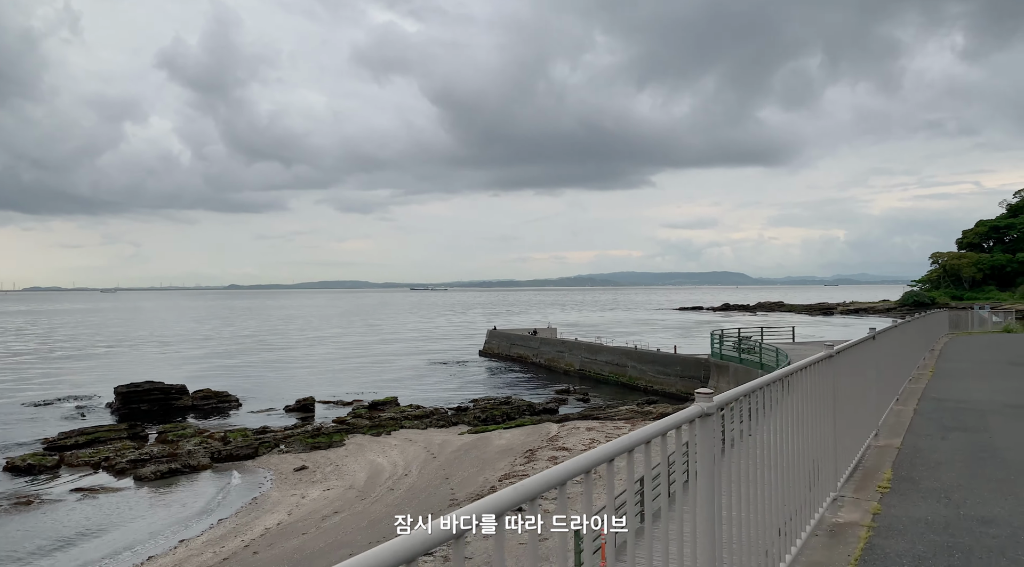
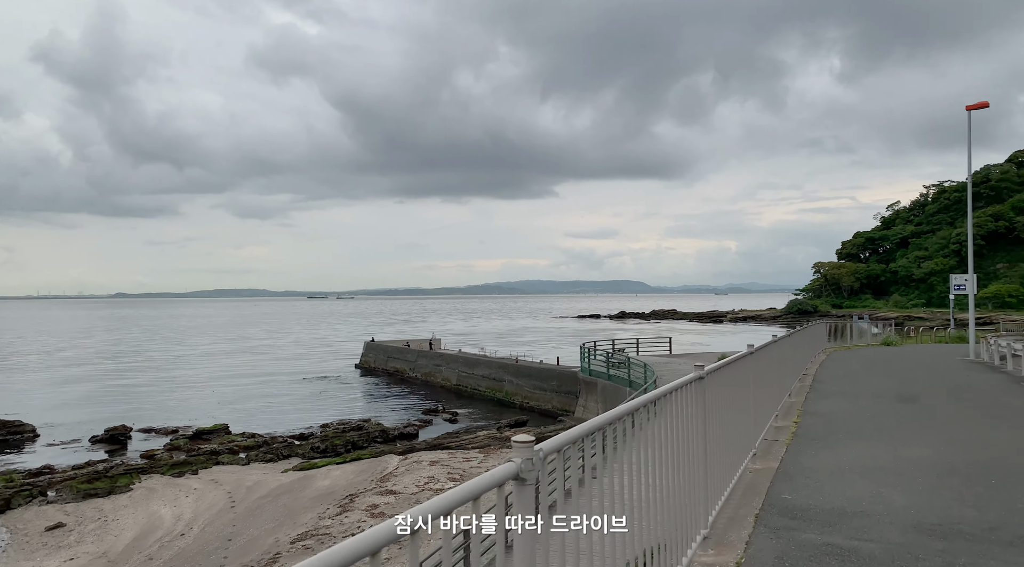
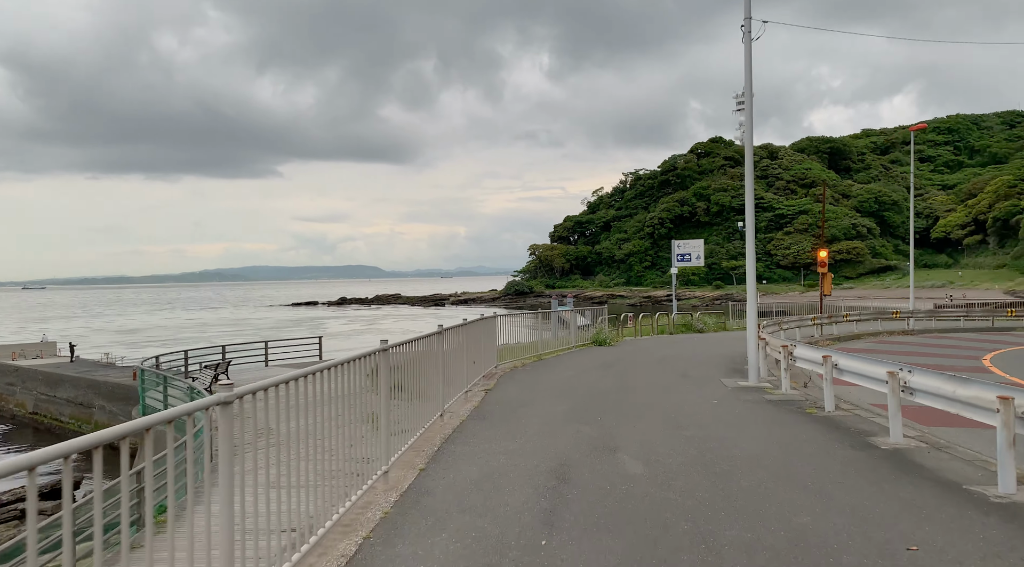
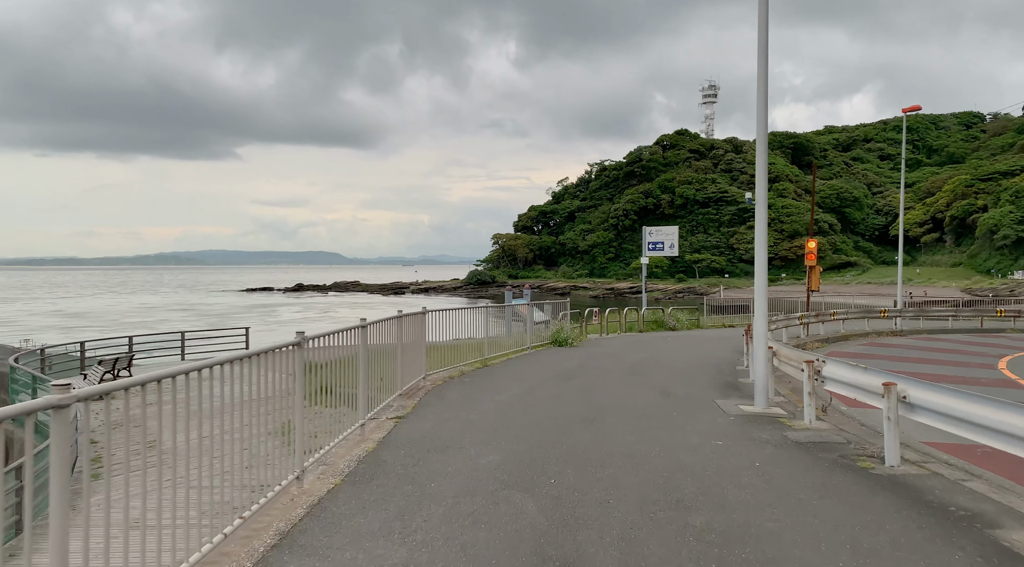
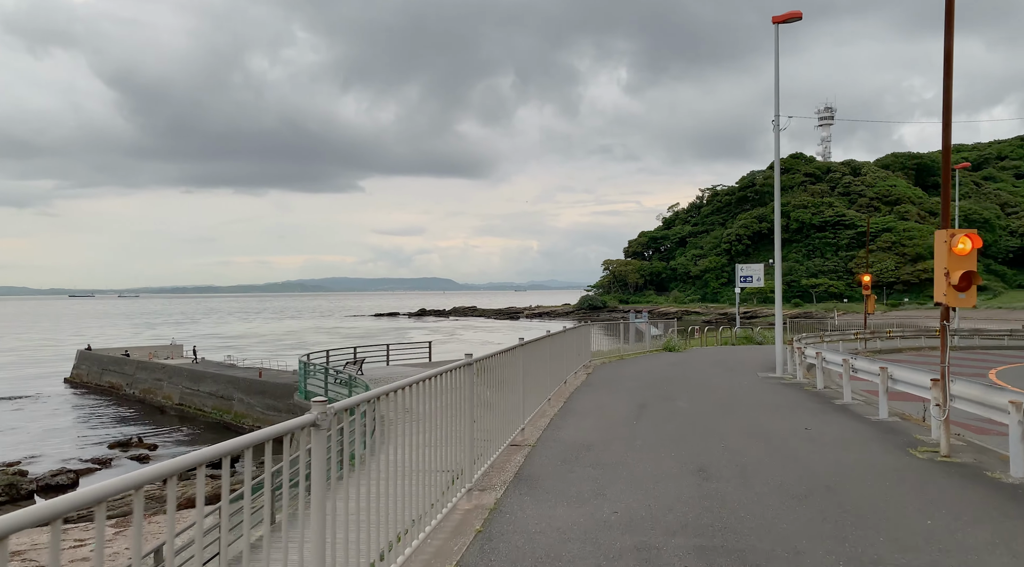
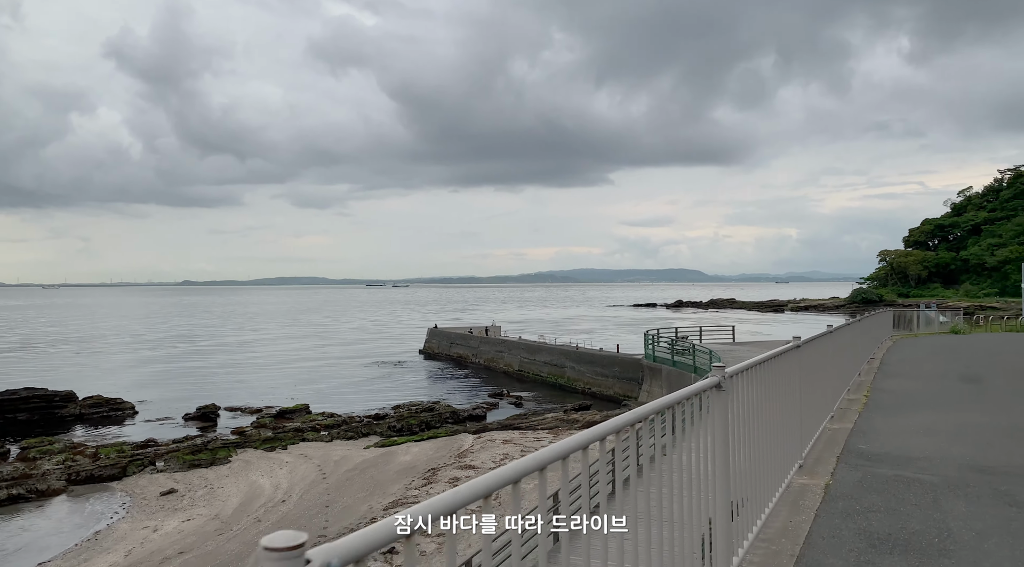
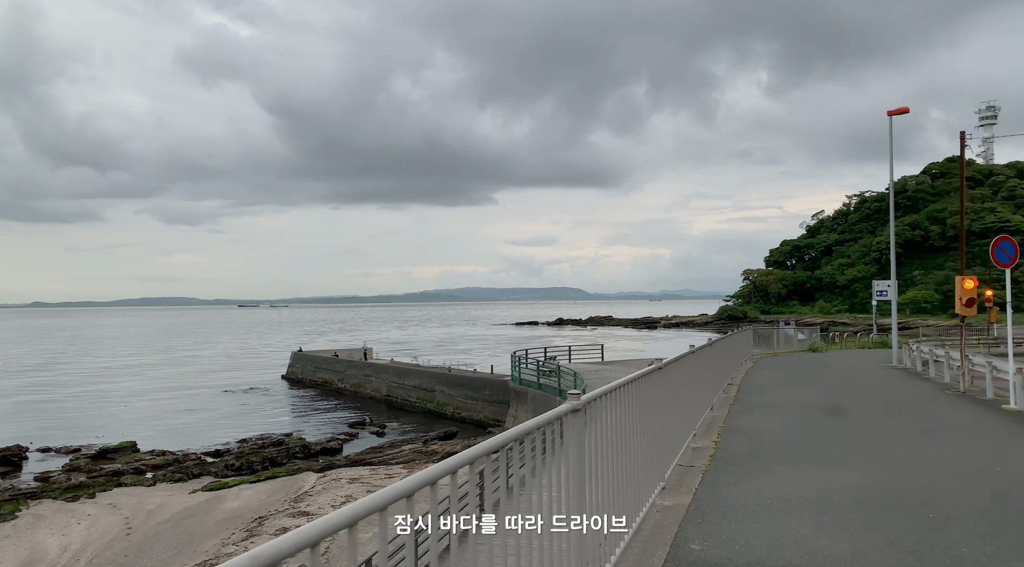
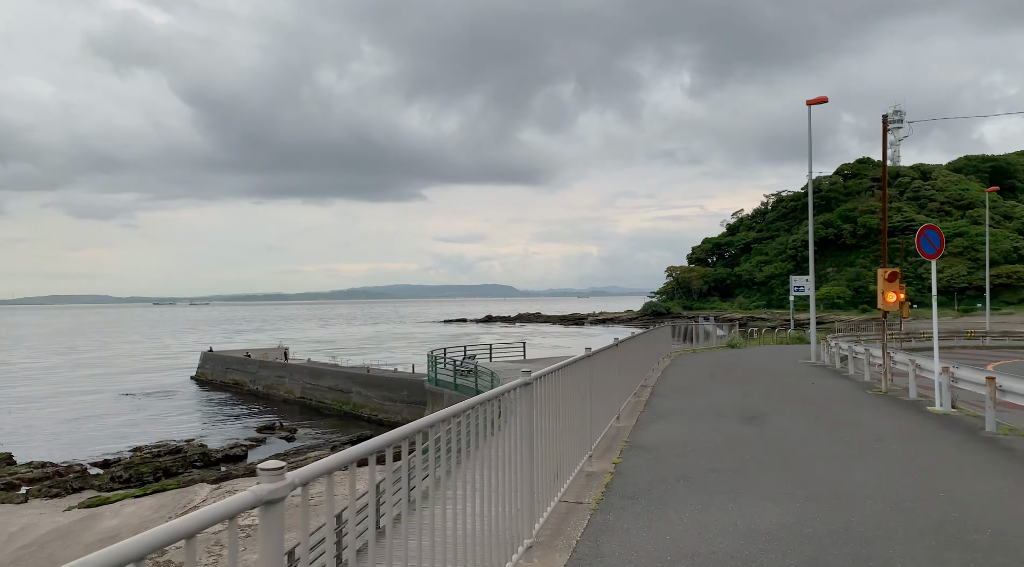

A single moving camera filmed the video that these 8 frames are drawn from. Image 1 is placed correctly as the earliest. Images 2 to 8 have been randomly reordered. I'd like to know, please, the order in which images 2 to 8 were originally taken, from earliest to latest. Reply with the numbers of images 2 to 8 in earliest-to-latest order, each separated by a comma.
6, 2, 7, 8, 5, 3, 4
